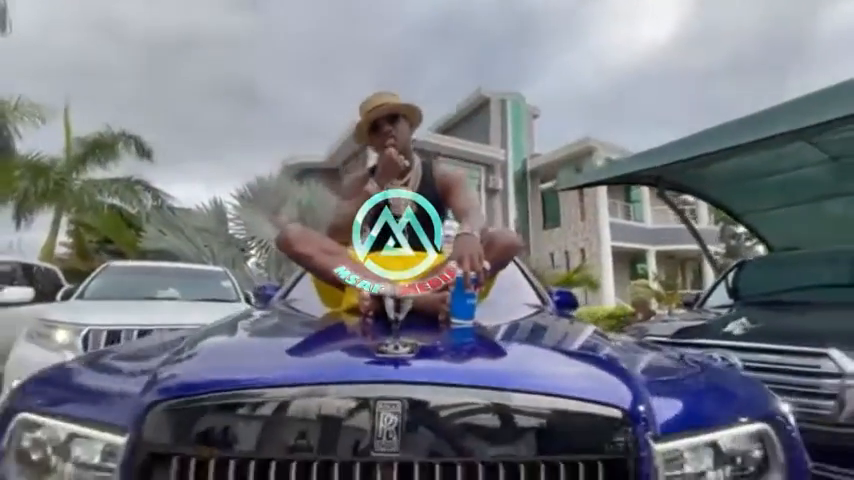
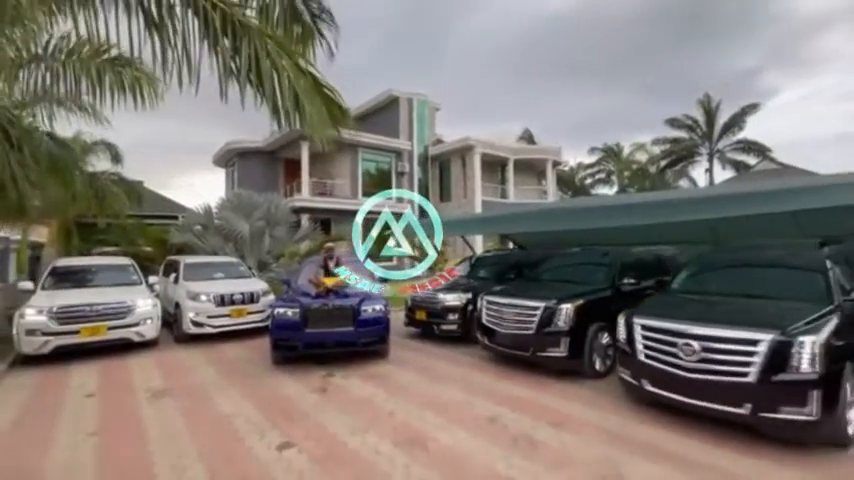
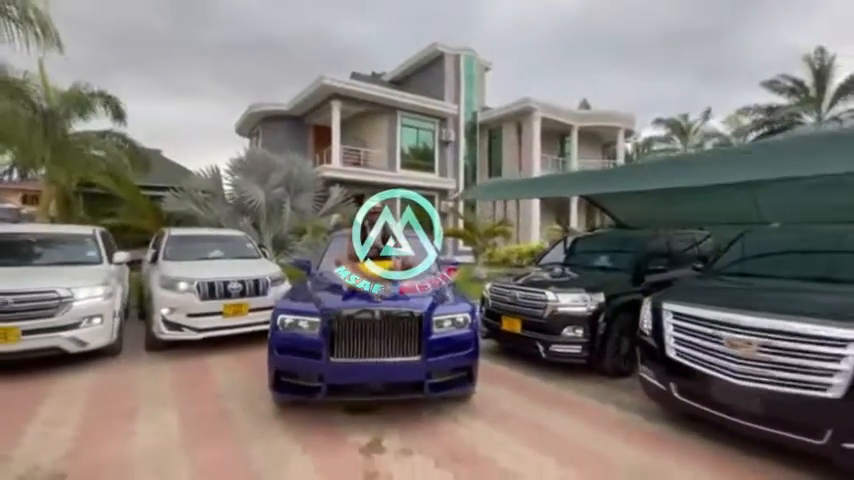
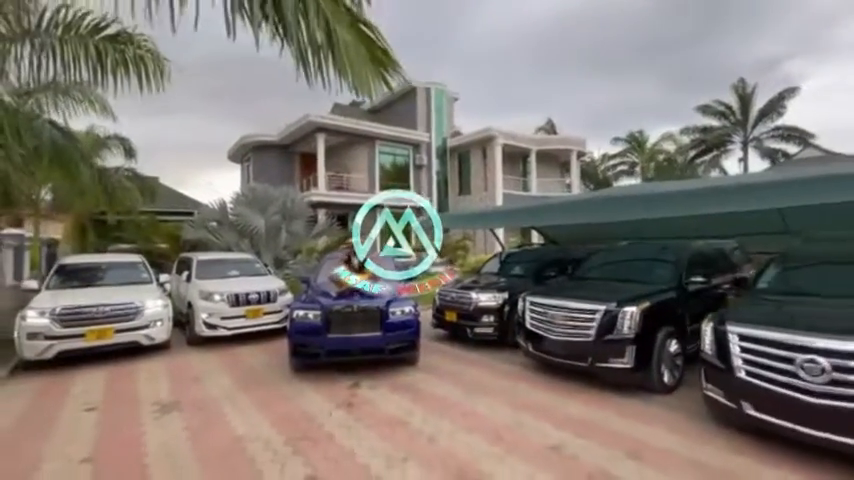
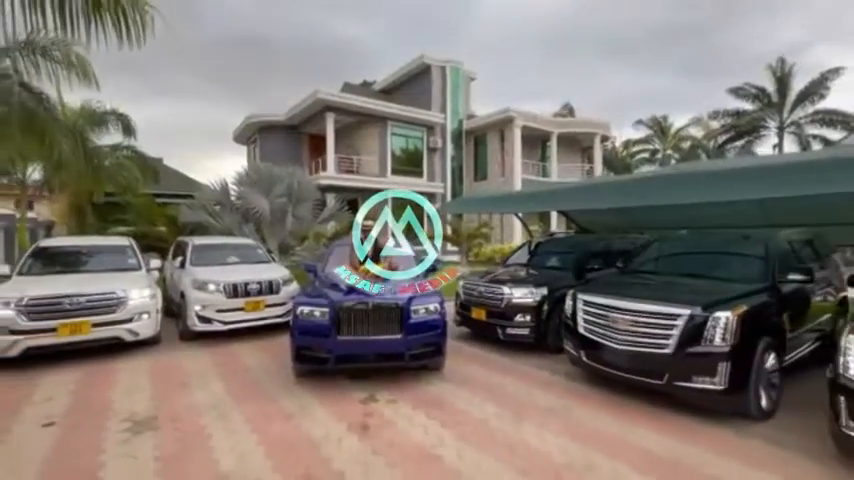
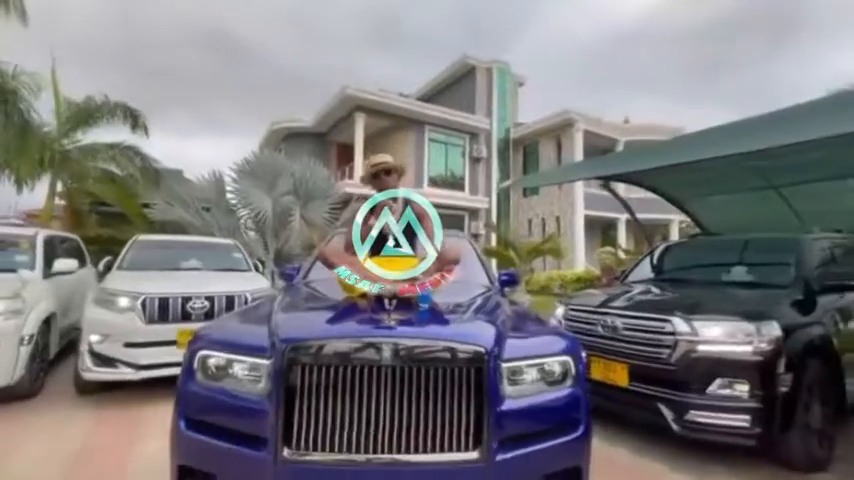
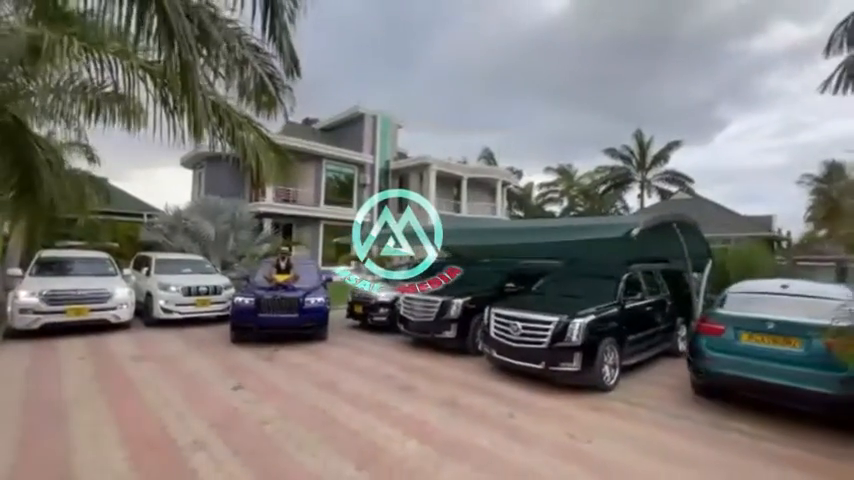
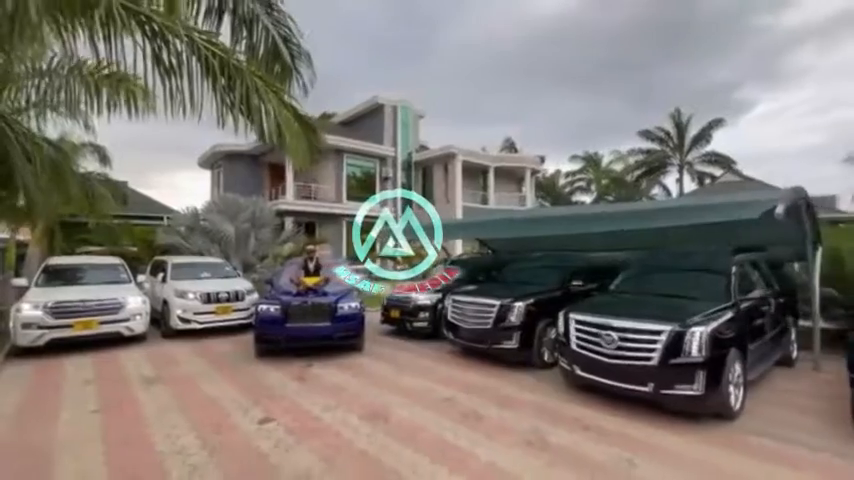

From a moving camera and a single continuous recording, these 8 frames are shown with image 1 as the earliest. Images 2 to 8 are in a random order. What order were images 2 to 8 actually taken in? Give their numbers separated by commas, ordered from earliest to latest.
6, 3, 5, 4, 2, 8, 7
